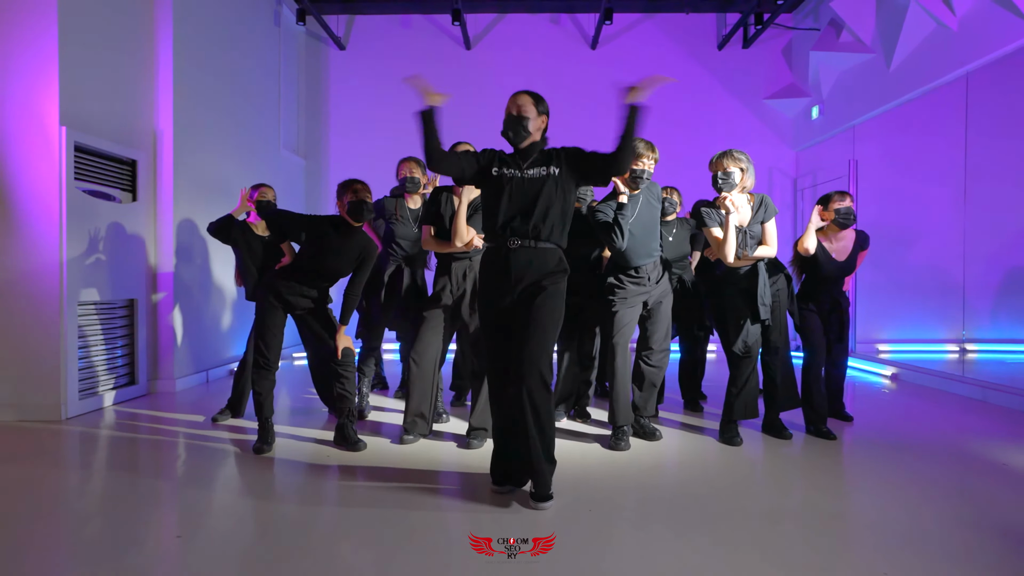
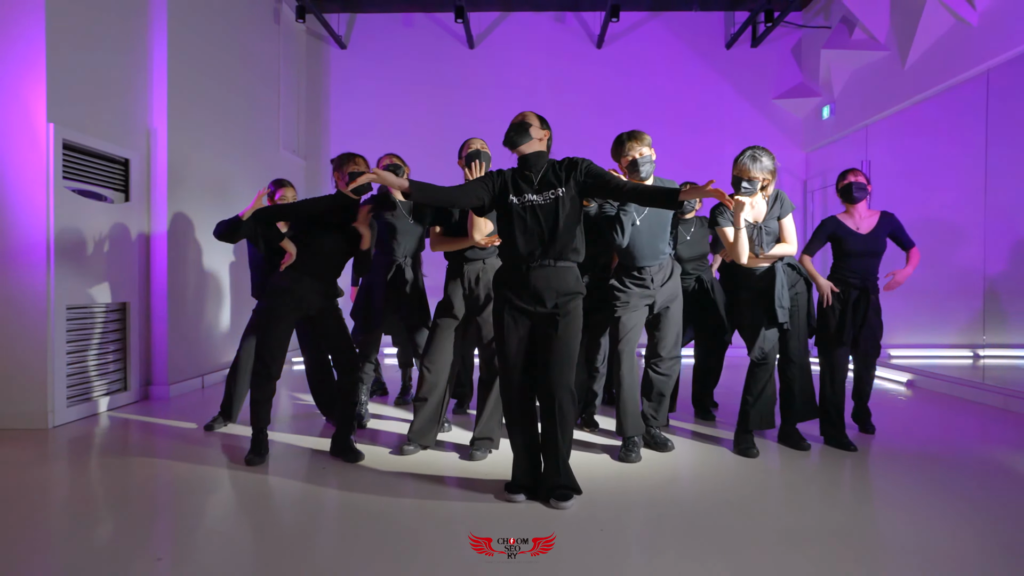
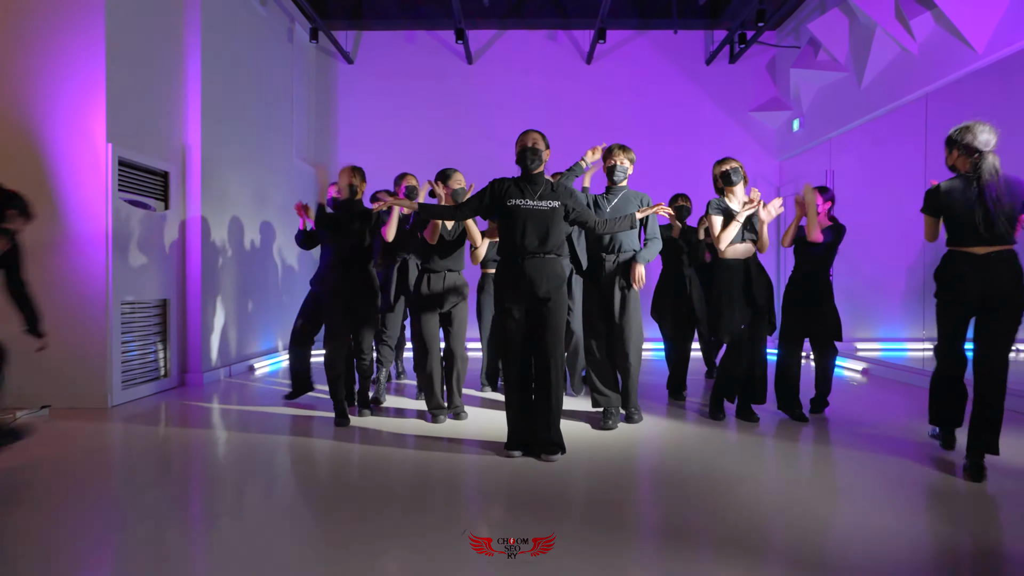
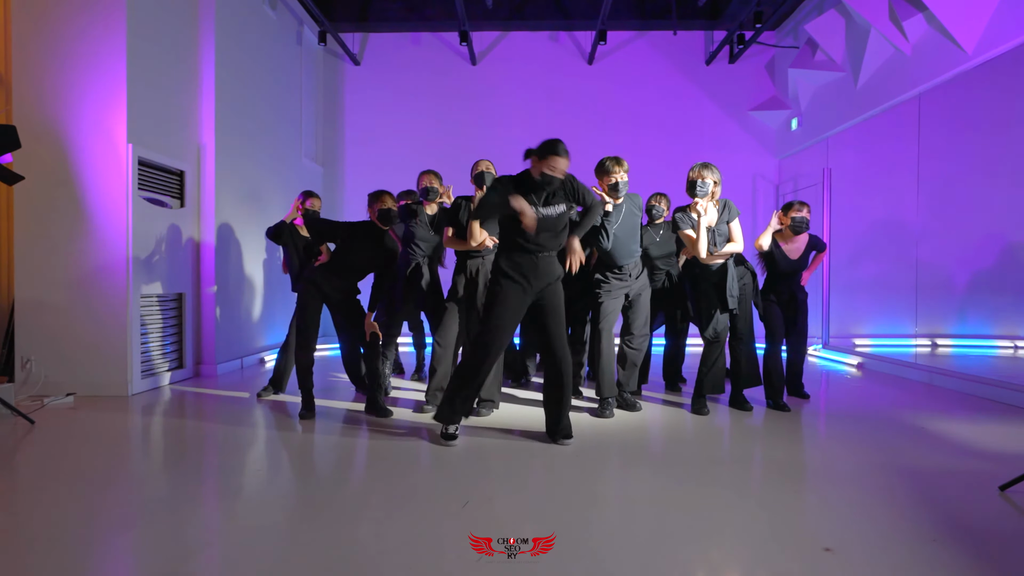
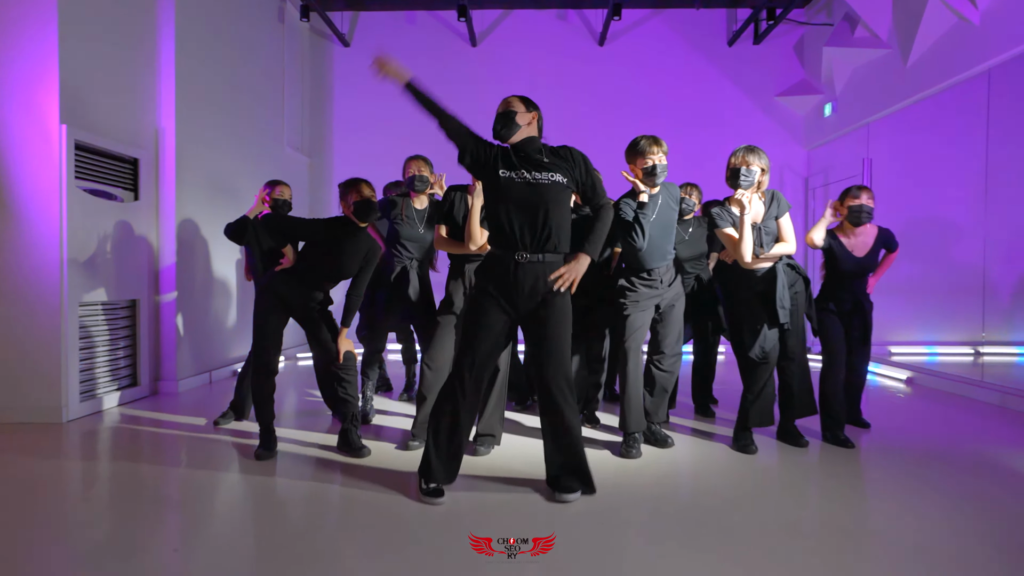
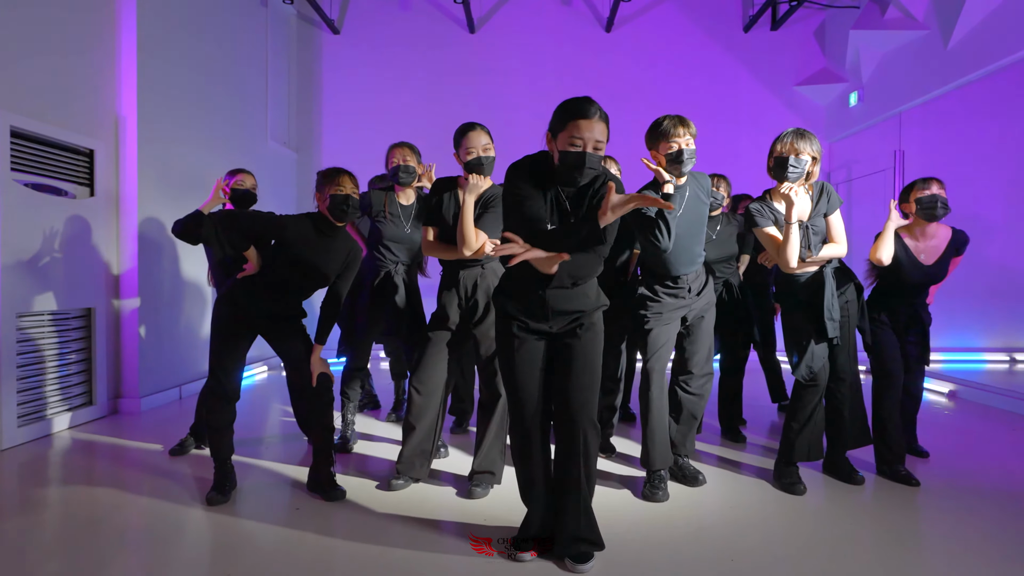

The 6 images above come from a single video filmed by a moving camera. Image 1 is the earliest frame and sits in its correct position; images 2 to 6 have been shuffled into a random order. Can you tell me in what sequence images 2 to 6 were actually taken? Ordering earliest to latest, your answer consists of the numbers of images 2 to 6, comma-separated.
4, 5, 6, 2, 3
